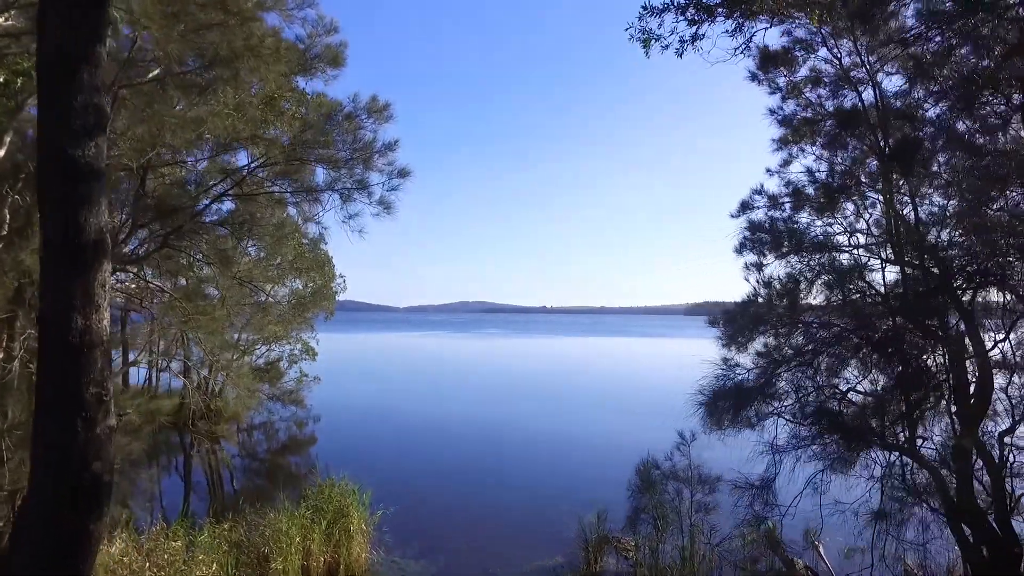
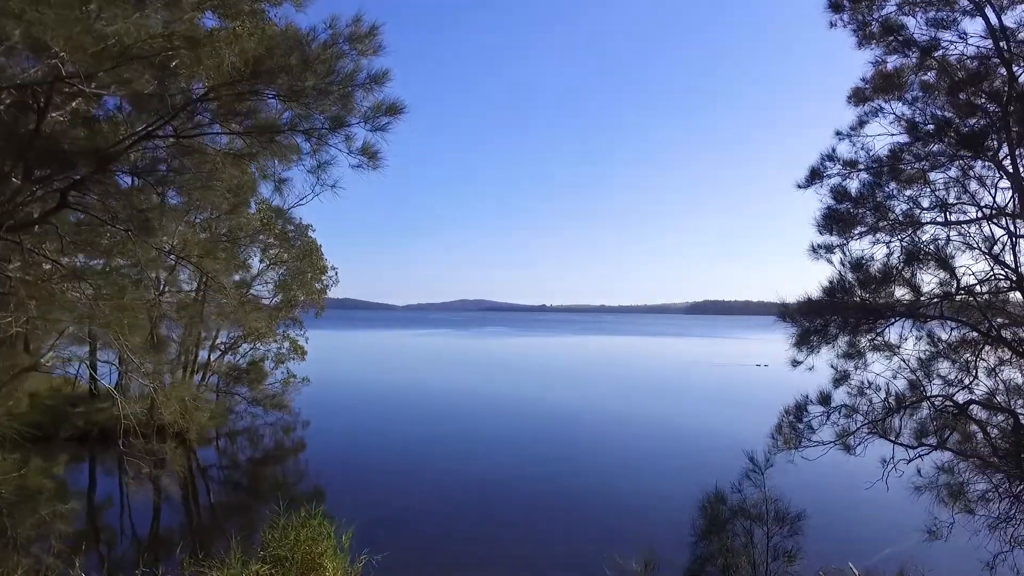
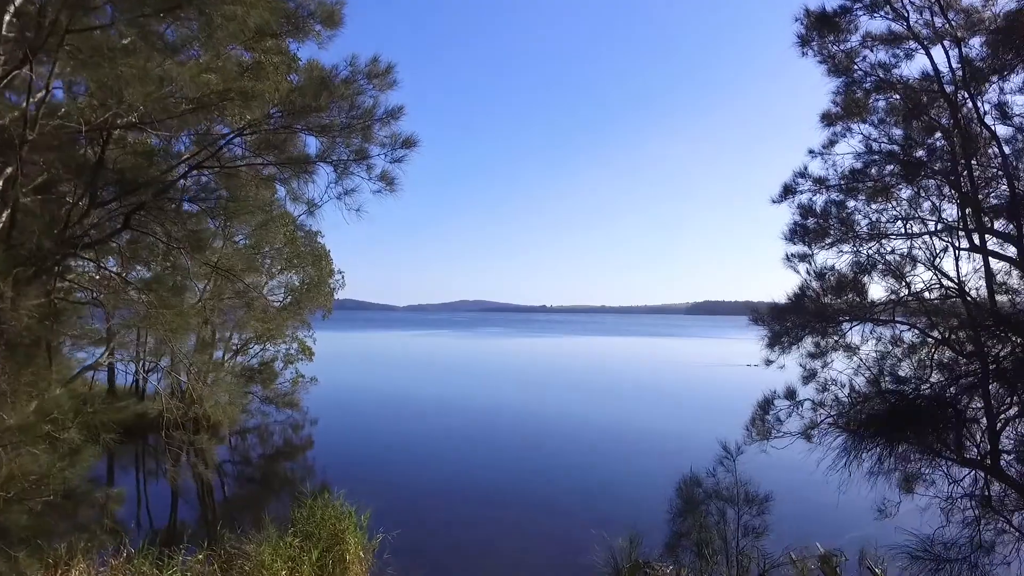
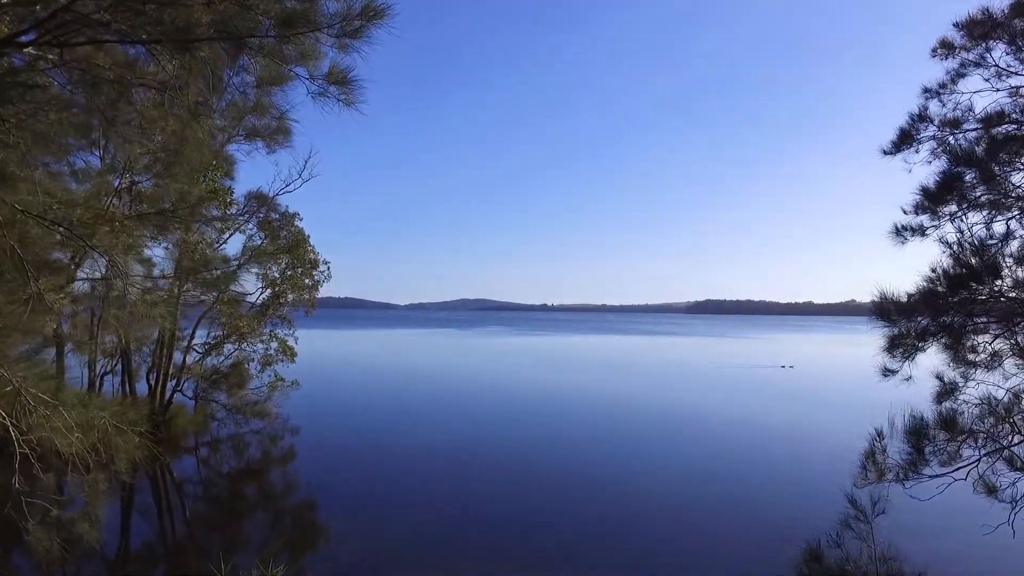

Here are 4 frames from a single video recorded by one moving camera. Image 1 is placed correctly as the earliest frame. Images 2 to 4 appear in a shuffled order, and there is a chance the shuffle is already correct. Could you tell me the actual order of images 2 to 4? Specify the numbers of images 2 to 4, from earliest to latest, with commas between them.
3, 2, 4
